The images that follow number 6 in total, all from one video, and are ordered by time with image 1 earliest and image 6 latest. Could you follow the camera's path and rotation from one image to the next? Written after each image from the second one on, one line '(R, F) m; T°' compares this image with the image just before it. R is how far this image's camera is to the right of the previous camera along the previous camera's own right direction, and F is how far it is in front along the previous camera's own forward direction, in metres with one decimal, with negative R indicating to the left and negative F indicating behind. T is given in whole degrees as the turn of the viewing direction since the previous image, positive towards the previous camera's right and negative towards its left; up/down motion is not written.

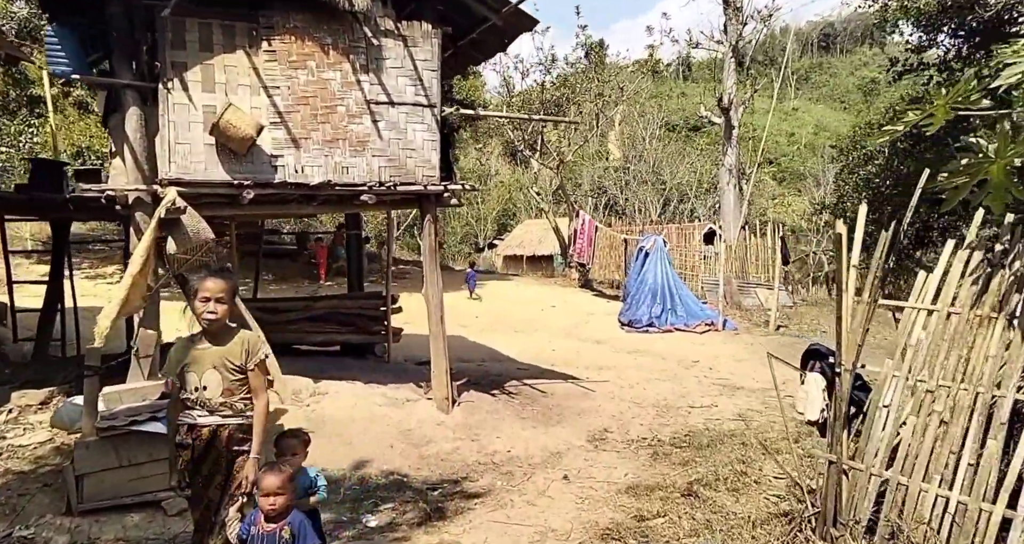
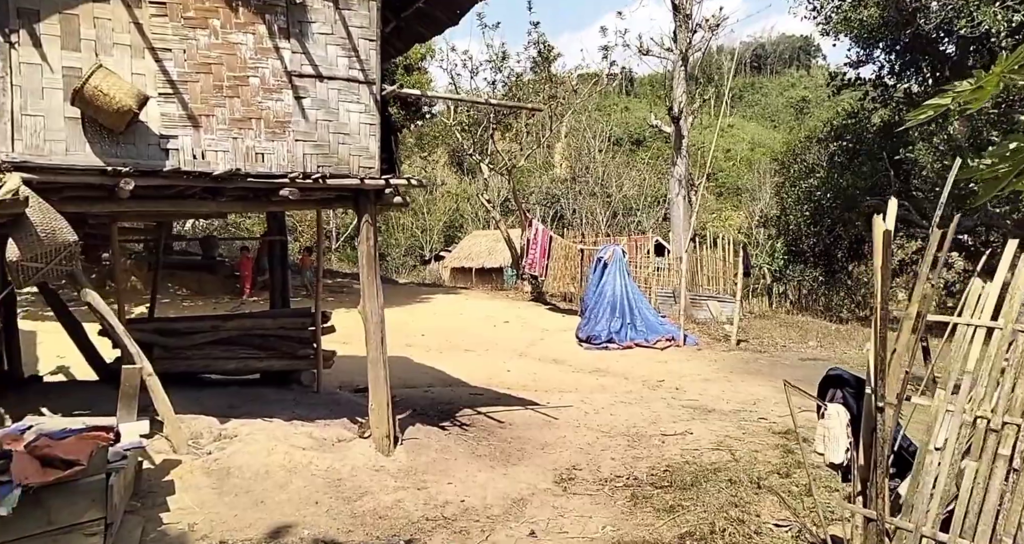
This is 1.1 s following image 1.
(-0.1, +1.0) m; +4°
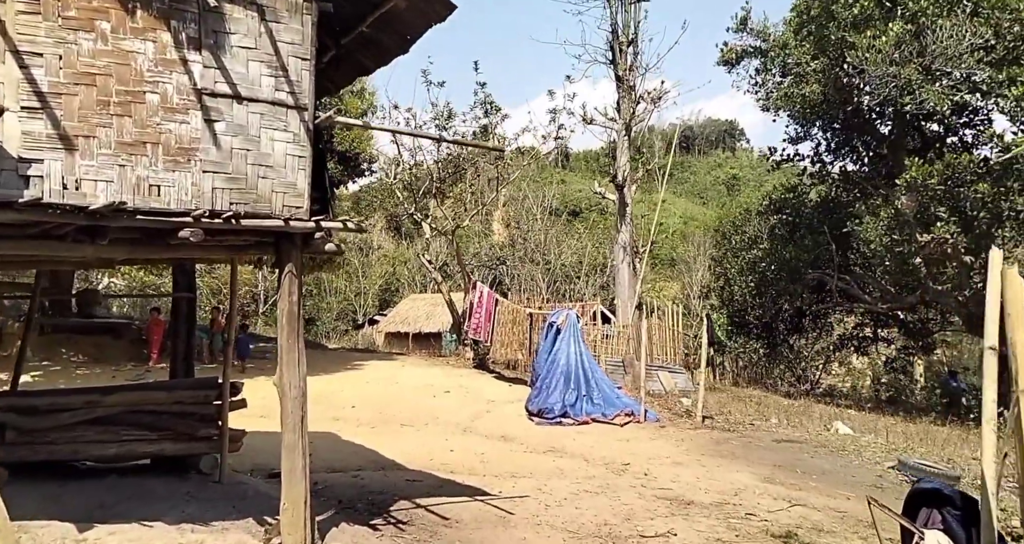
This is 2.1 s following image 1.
(-0.1, +0.9) m; +5°
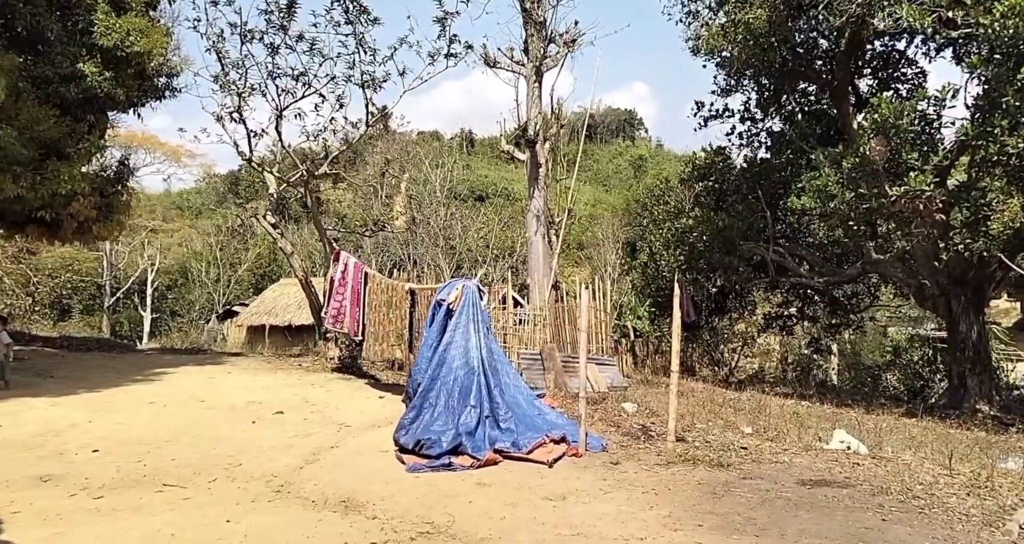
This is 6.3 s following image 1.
(+0.4, +3.7) m; +7°
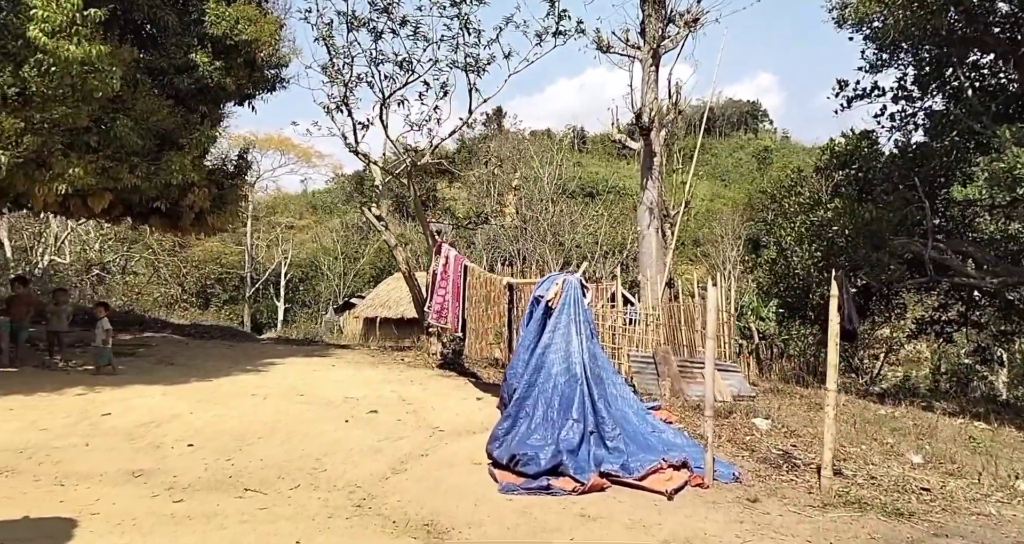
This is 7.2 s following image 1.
(0.0, +0.9) m; -9°
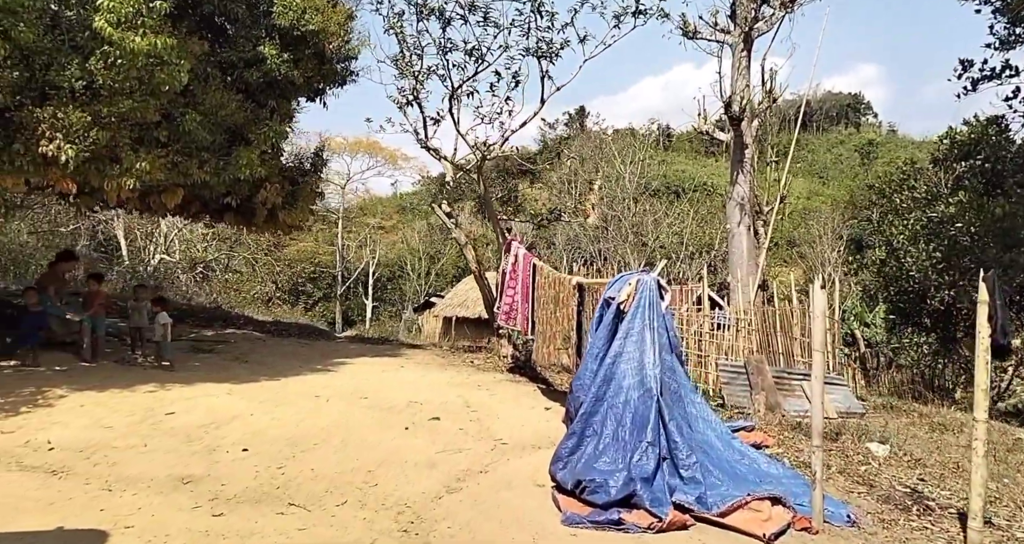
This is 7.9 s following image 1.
(+0.1, +0.7) m; -7°
